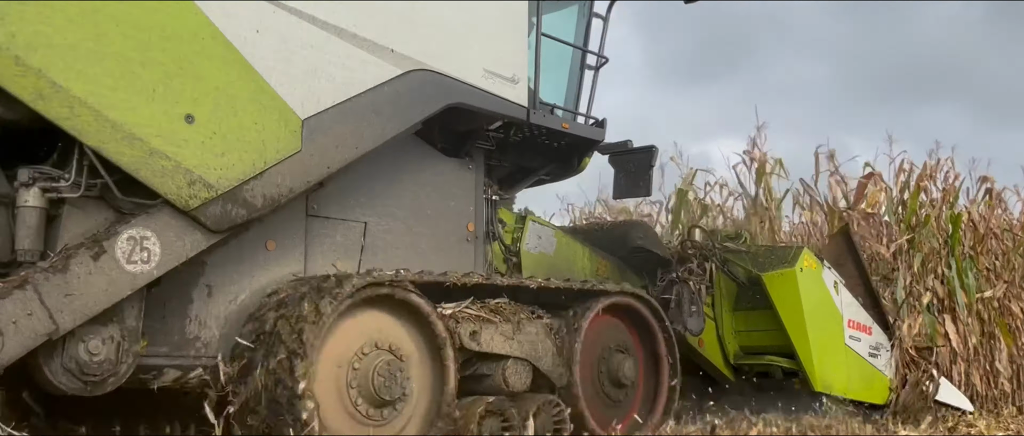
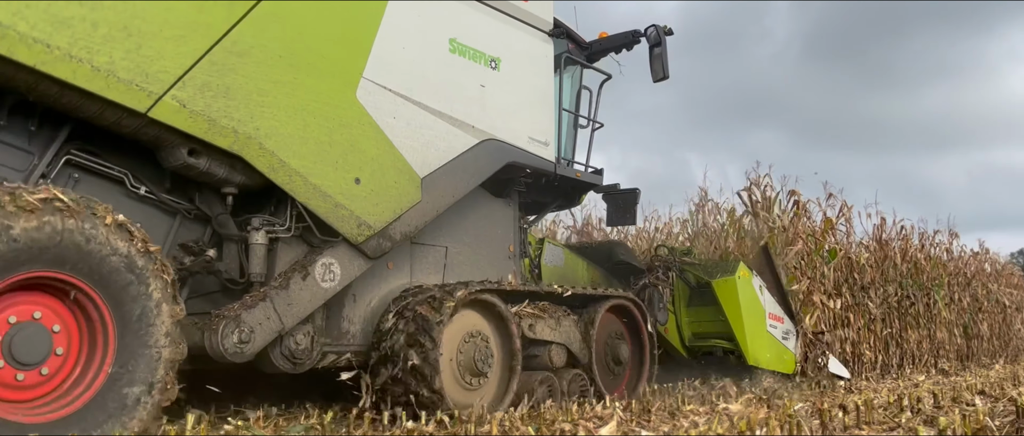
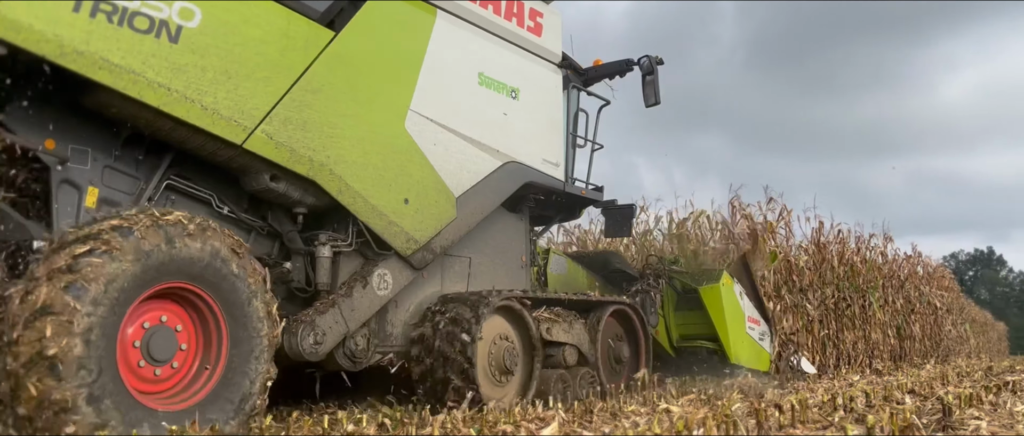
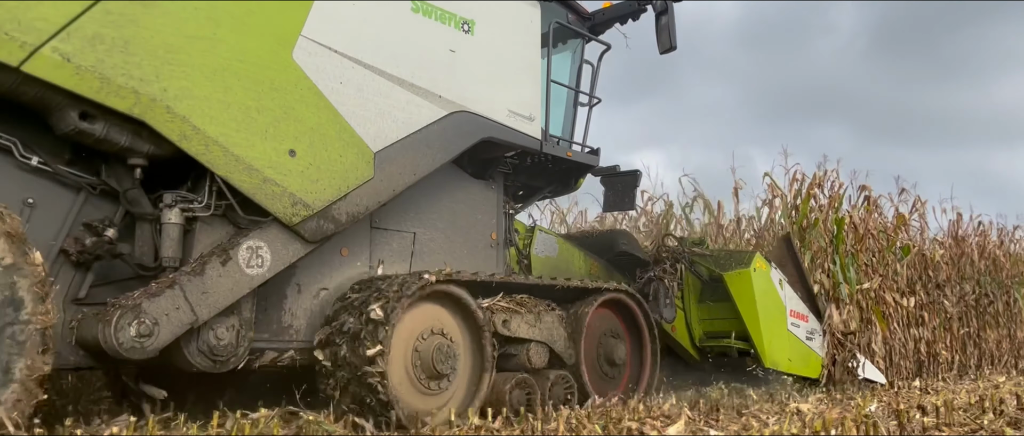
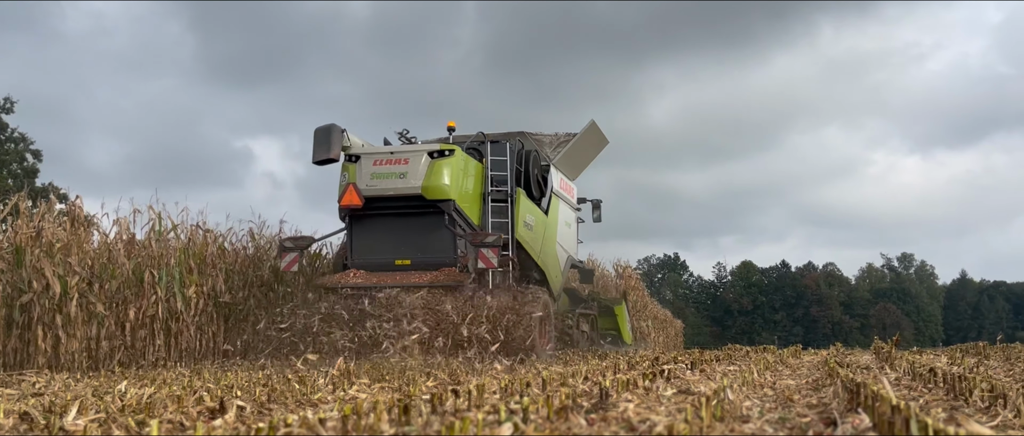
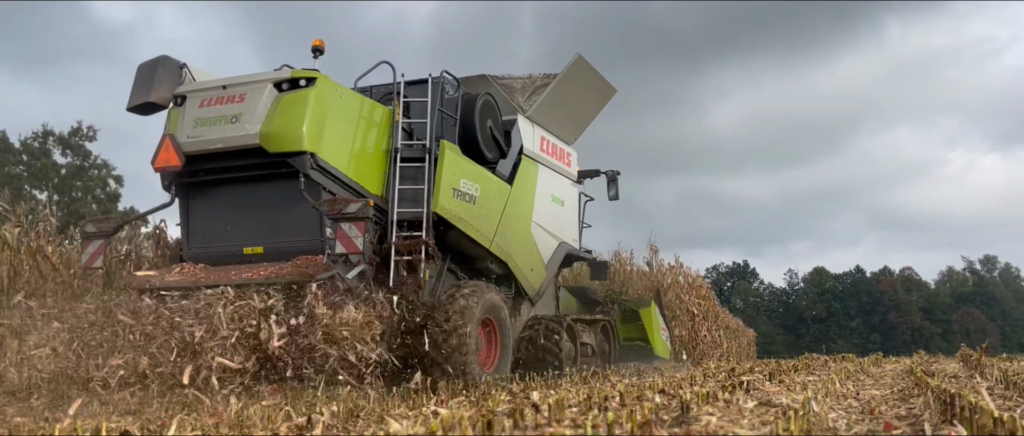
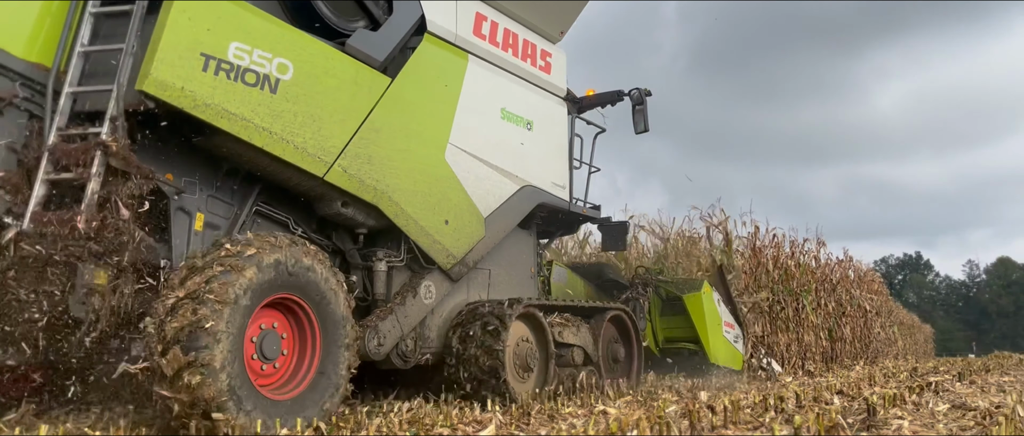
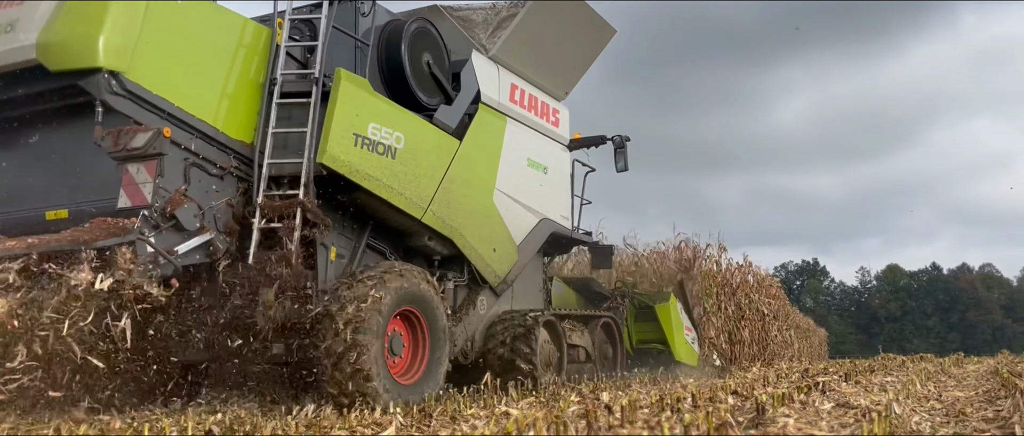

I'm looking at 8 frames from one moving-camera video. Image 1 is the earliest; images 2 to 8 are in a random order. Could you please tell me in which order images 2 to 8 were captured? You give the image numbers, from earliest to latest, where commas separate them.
4, 2, 3, 7, 8, 6, 5
